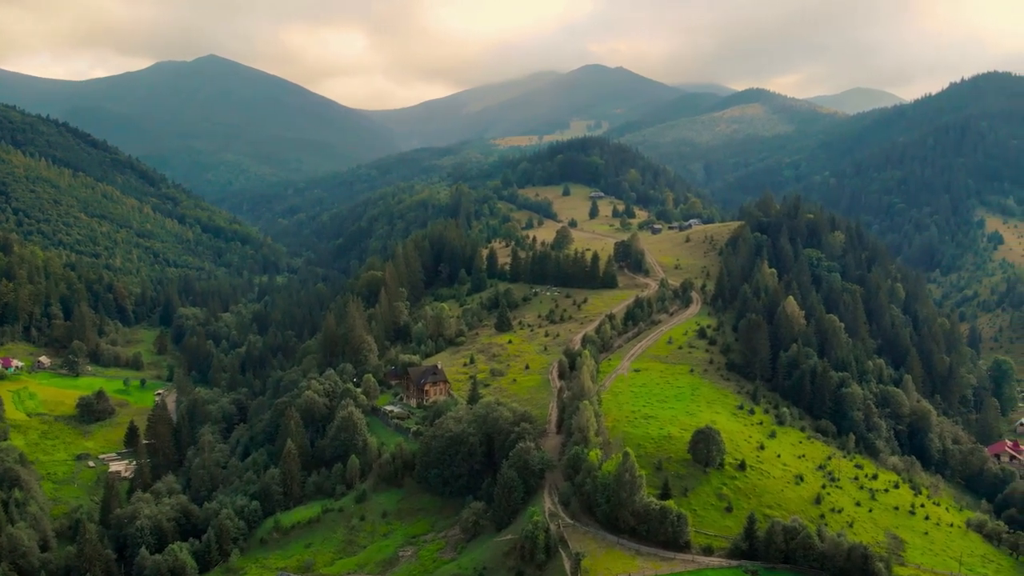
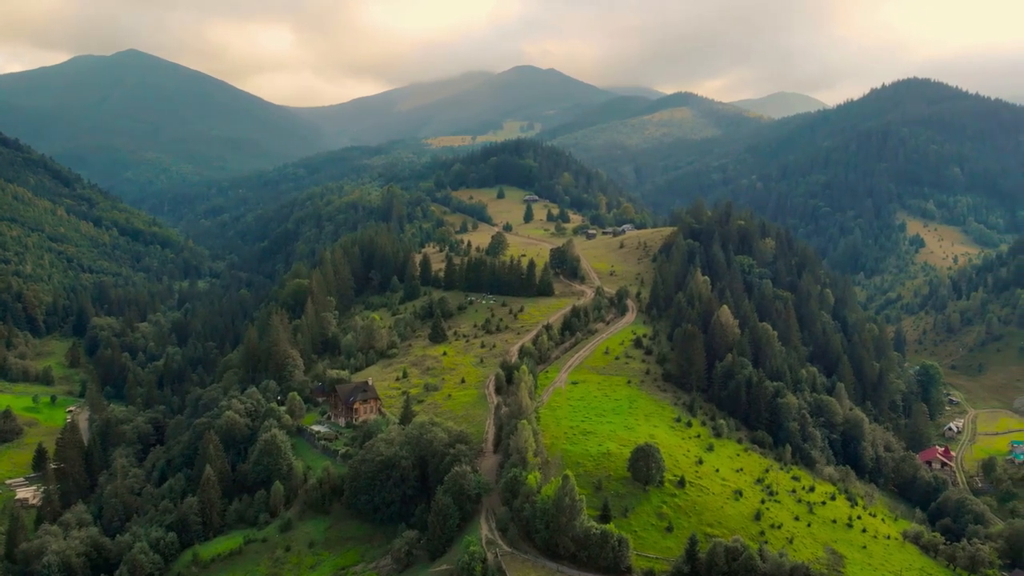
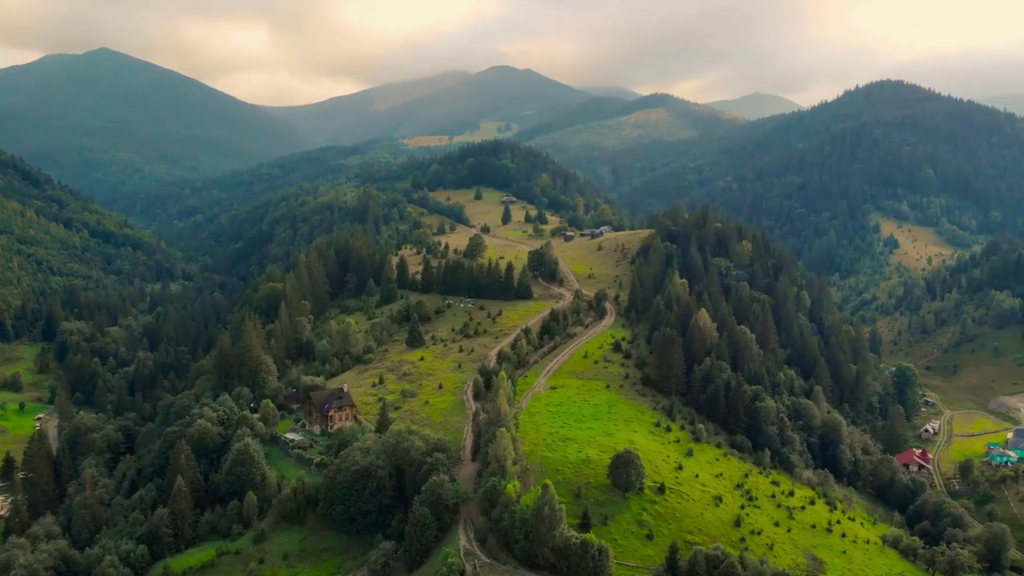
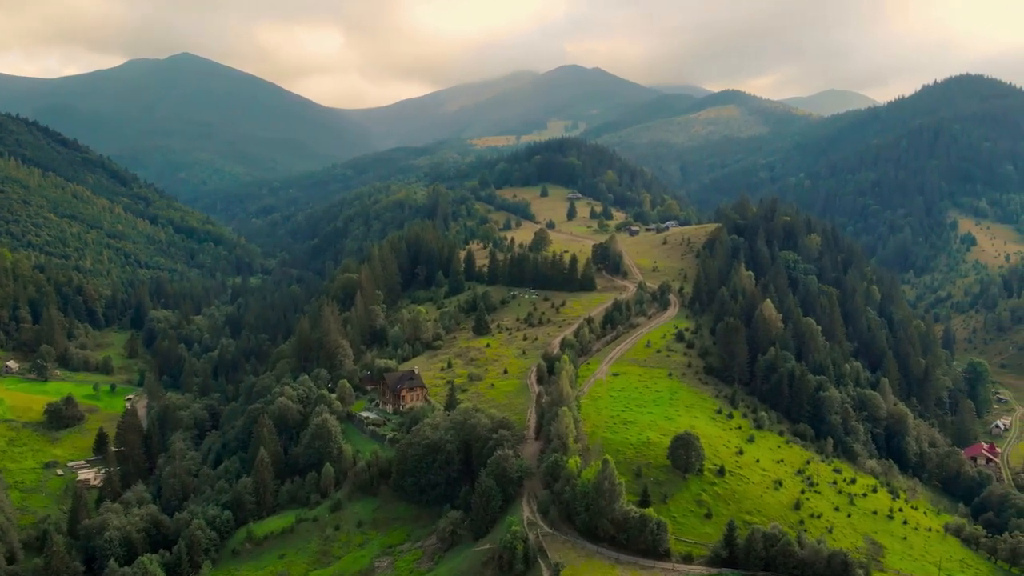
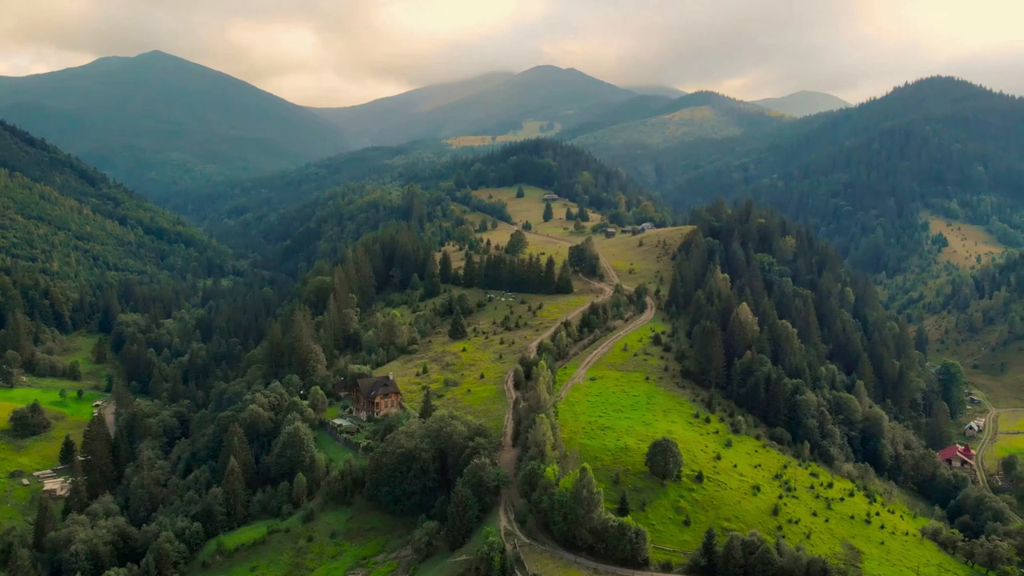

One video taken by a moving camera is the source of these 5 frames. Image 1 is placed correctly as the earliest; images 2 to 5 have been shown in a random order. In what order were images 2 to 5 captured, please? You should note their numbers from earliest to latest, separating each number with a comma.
4, 5, 2, 3
